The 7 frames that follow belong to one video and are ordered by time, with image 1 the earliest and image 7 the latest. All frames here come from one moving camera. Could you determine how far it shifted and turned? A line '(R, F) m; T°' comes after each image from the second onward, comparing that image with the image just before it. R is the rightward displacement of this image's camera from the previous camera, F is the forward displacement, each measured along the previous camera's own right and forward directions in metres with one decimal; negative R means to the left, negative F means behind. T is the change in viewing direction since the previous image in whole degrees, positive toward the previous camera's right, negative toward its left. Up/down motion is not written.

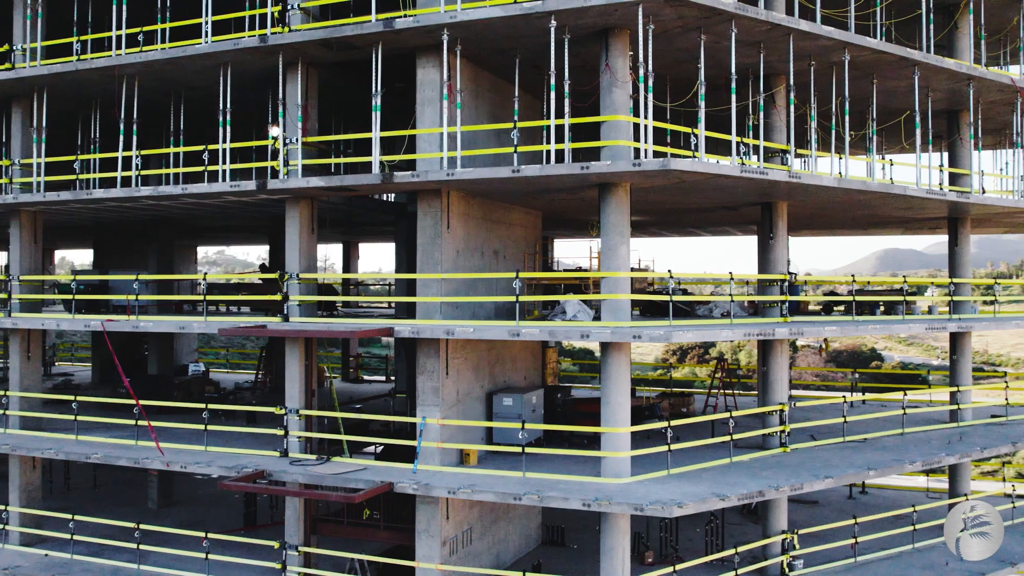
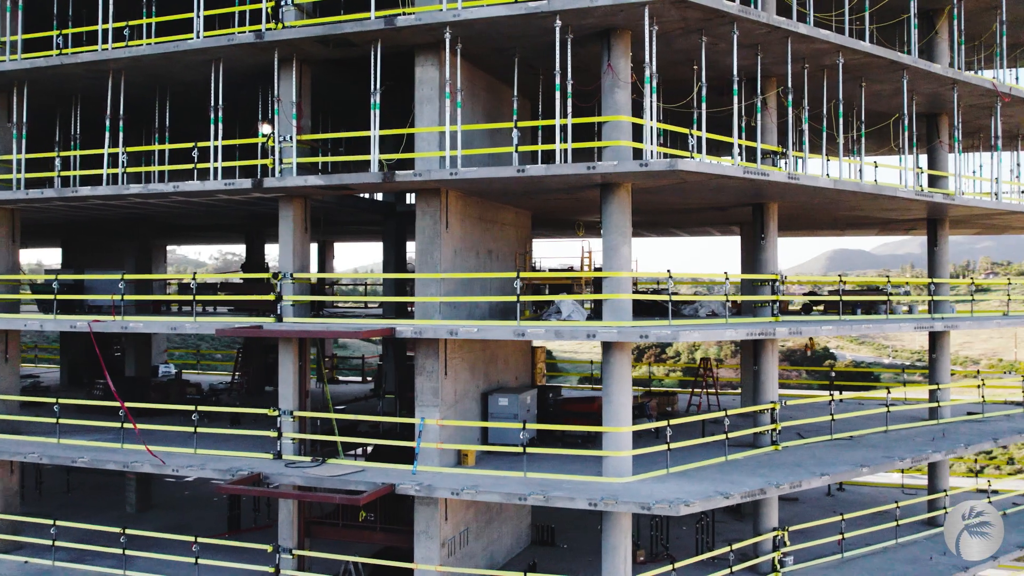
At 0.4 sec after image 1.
(-0.5, +0.1) m; +2°
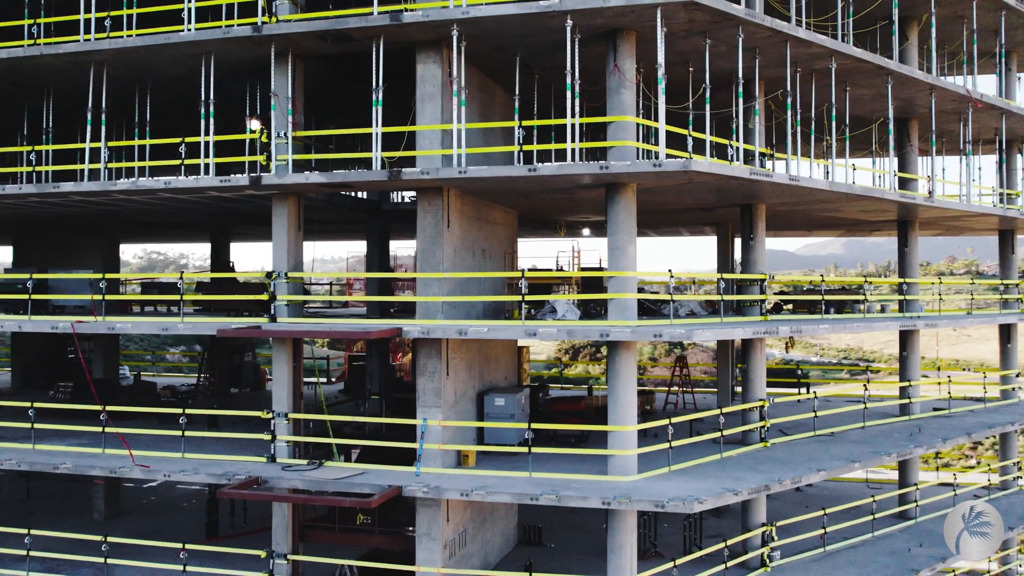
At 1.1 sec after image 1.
(-0.9, +0.1) m; +4°
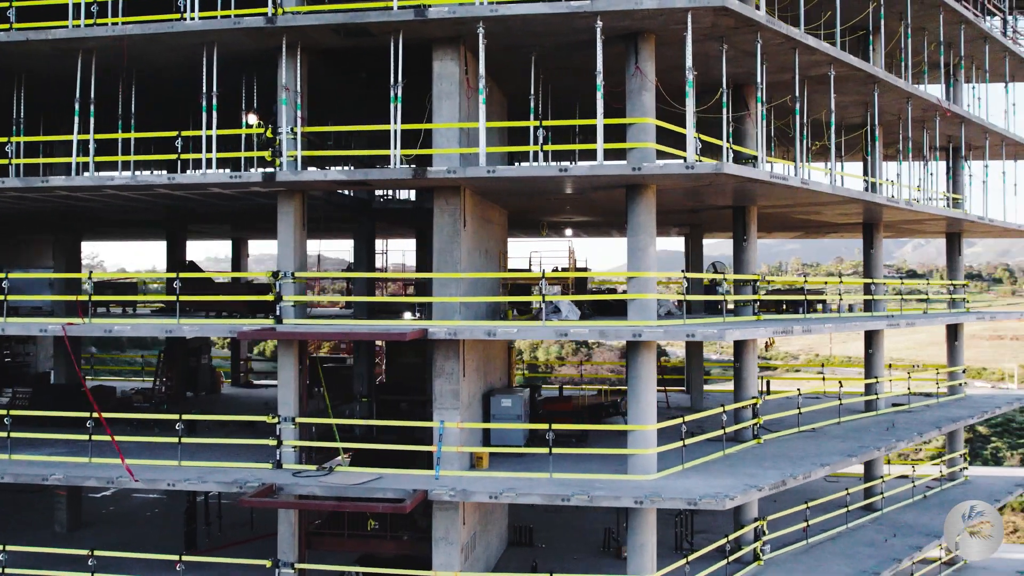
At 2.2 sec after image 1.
(-1.5, +0.2) m; +5°
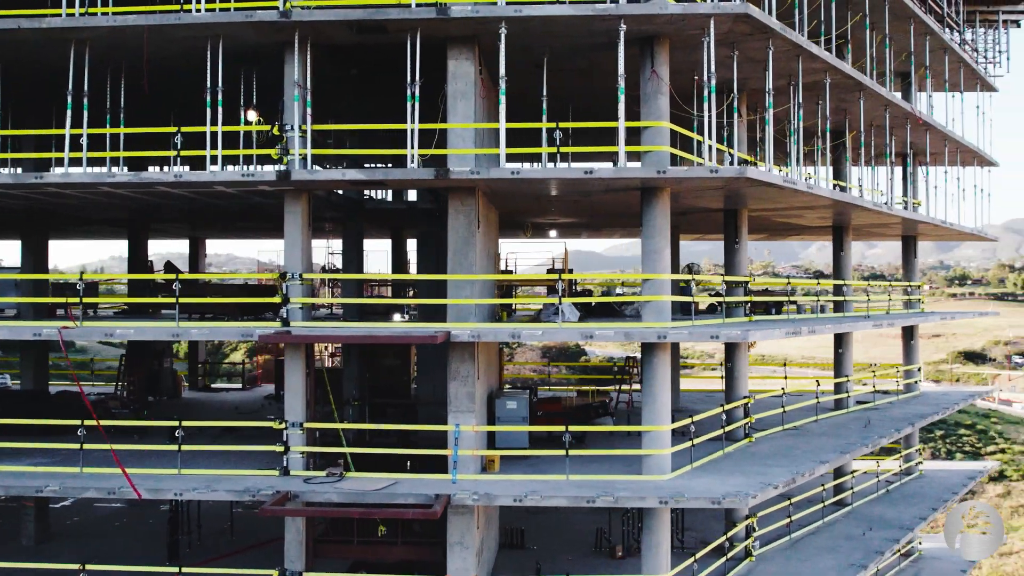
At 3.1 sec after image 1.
(-1.3, +0.1) m; +4°
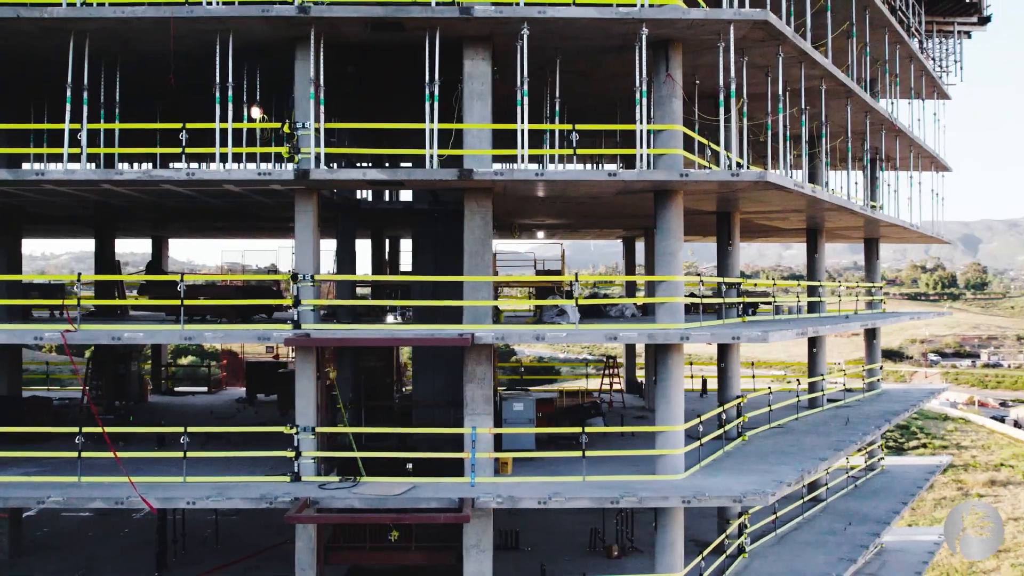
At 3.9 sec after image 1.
(-1.2, +0.1) m; +4°
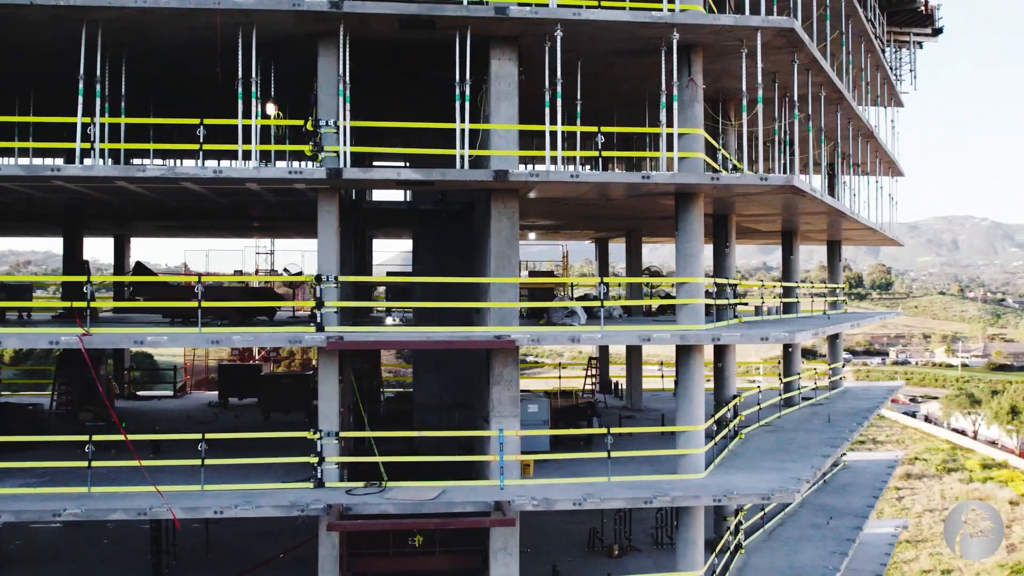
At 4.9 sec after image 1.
(-1.4, +0.1) m; +4°
